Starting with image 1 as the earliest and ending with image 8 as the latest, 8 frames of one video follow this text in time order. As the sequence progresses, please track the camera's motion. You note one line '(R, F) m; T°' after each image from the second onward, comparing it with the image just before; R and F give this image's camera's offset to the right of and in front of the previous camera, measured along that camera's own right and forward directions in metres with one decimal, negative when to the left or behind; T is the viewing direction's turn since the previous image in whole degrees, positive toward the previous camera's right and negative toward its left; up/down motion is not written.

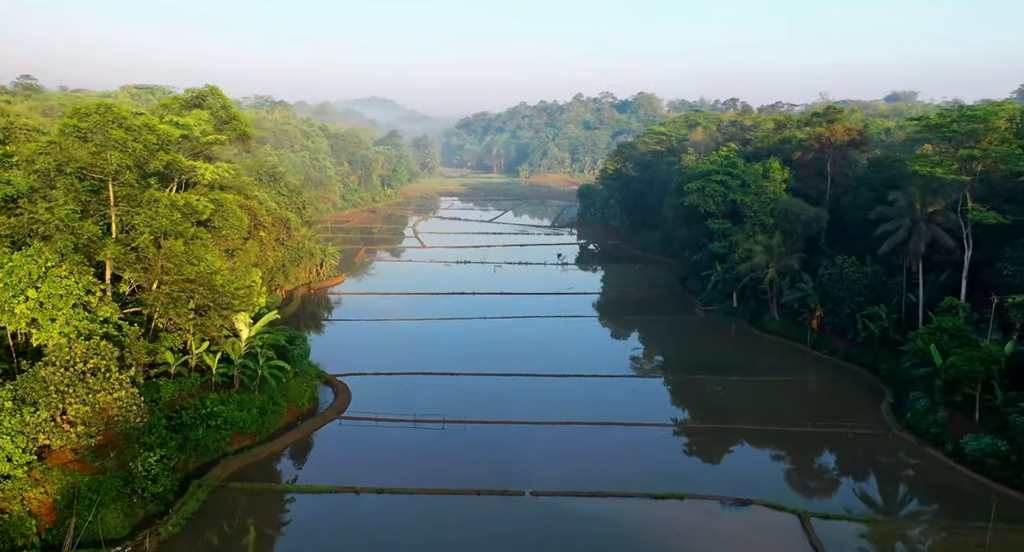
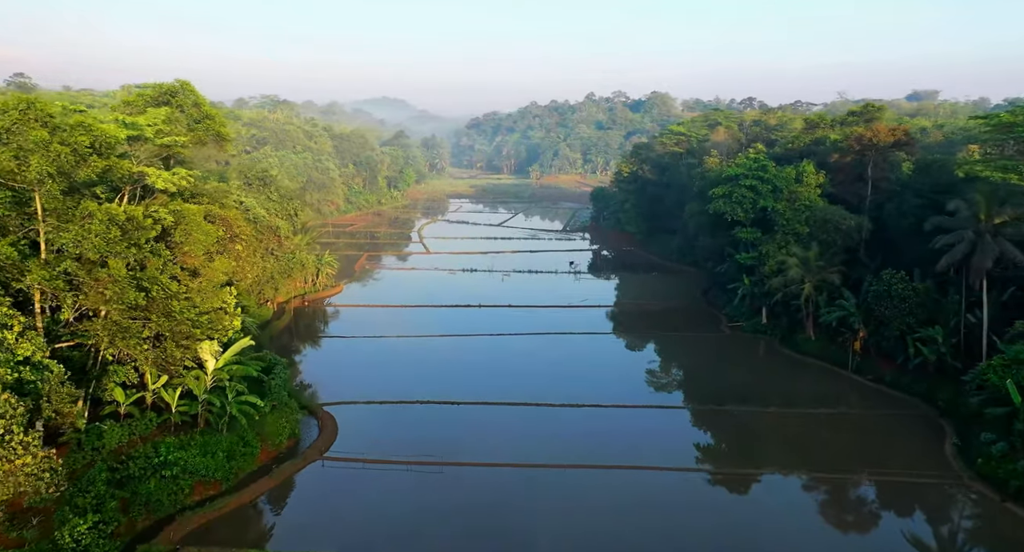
(+0.1, +2.9) m; -1°
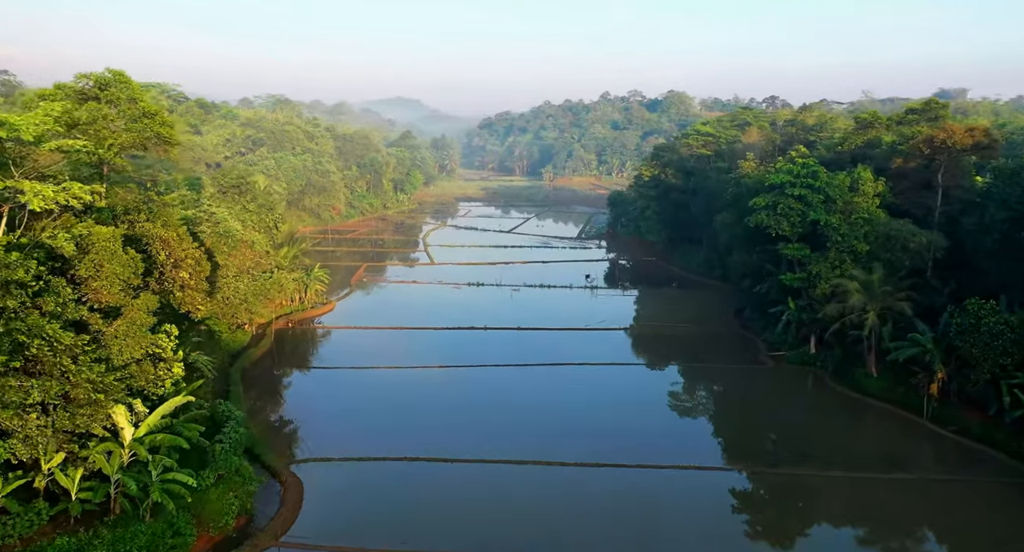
(+0.1, +4.3) m; -1°
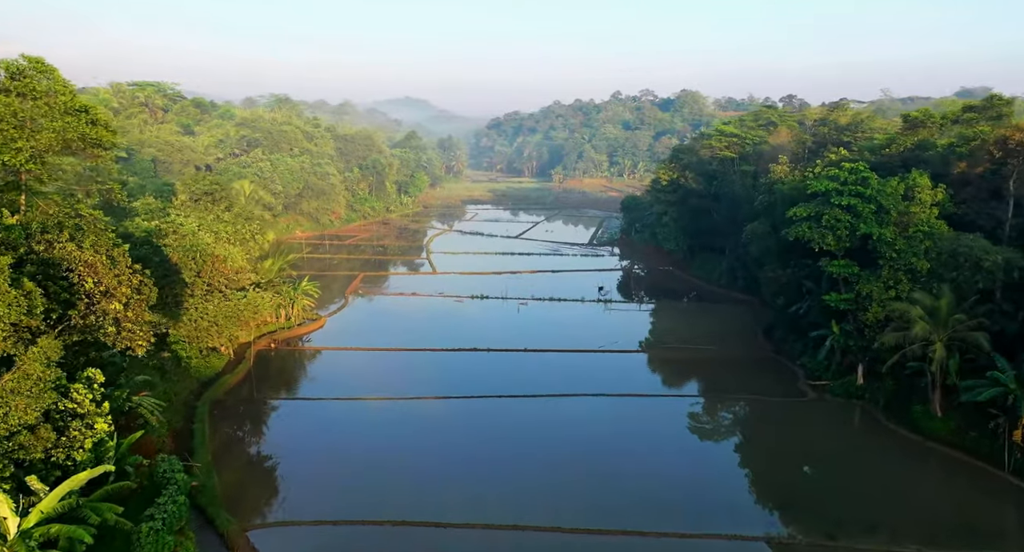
(+0.1, +3.4) m; -1°
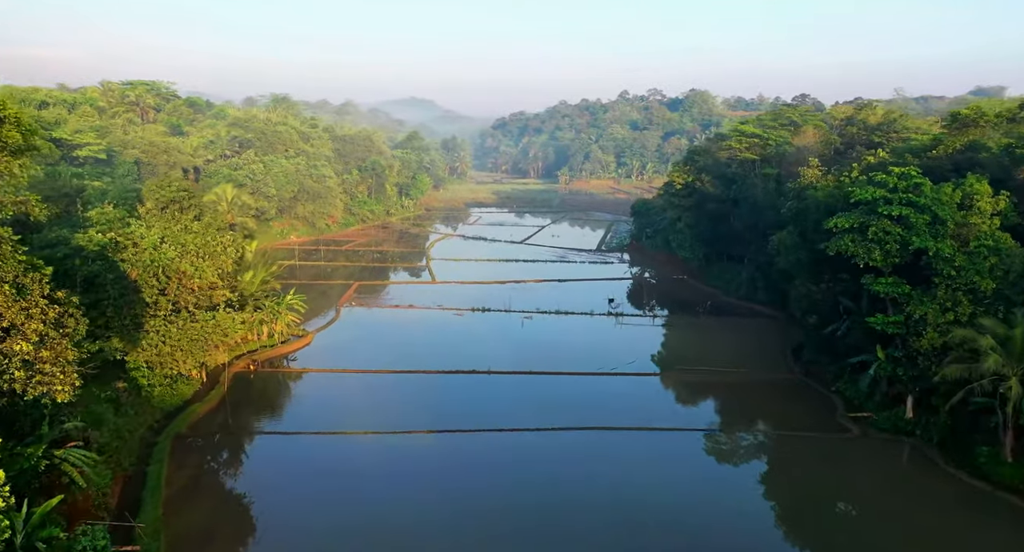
(+0.1, +2.9) m; 0°
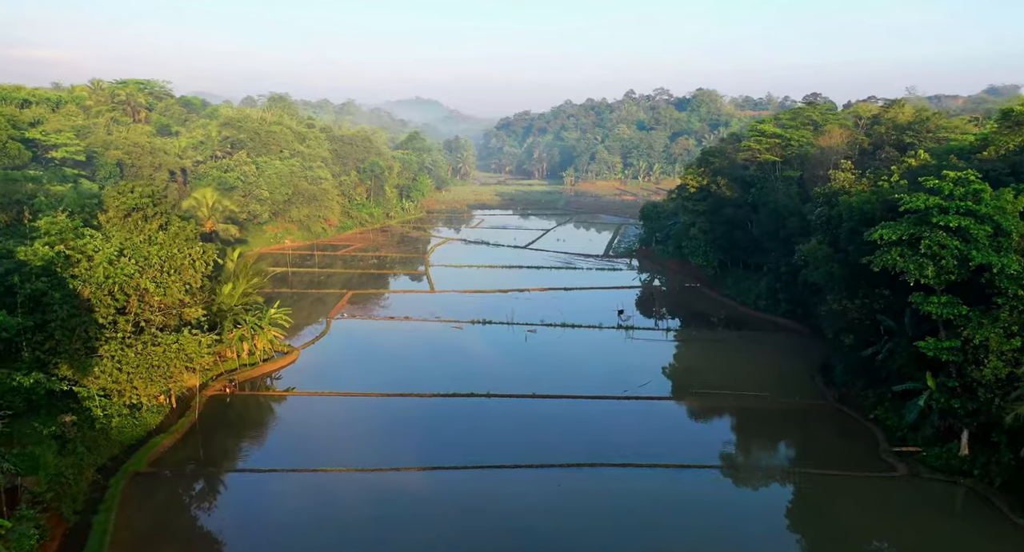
(+0.1, +2.5) m; 0°
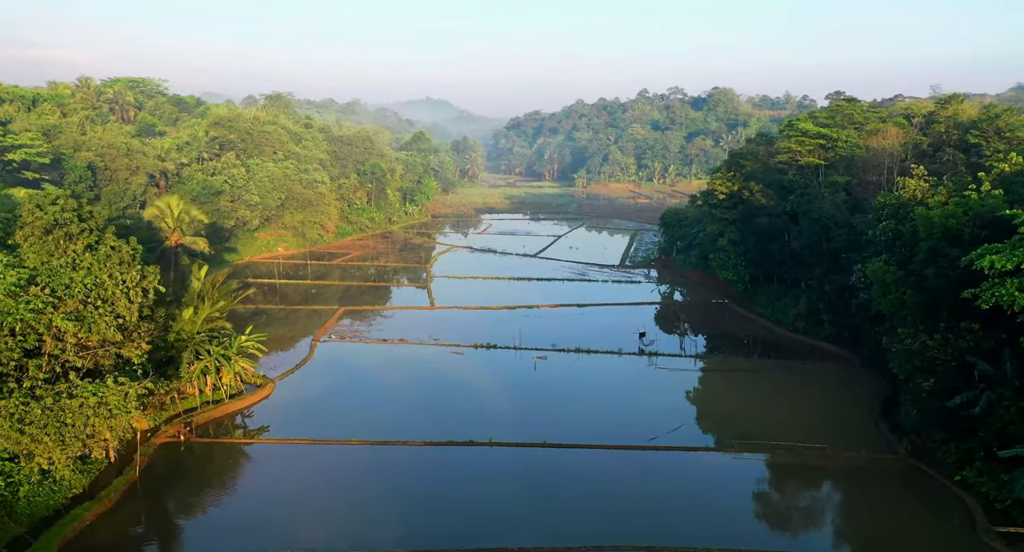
(+0.1, +4.1) m; -1°
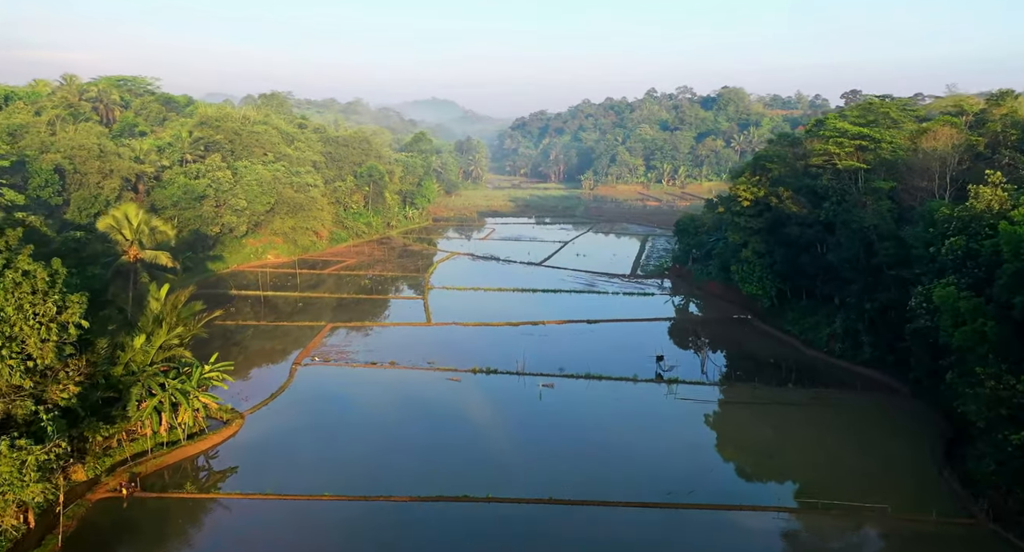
(+0.1, +3.3) m; 0°
